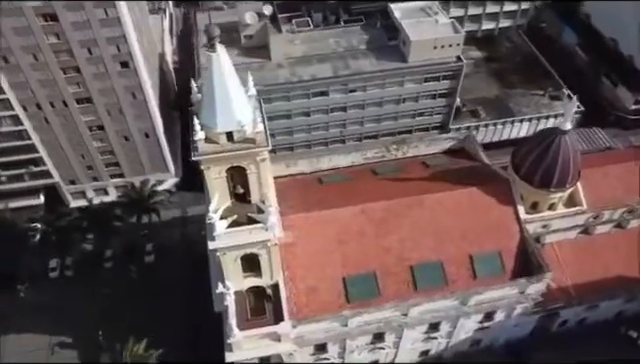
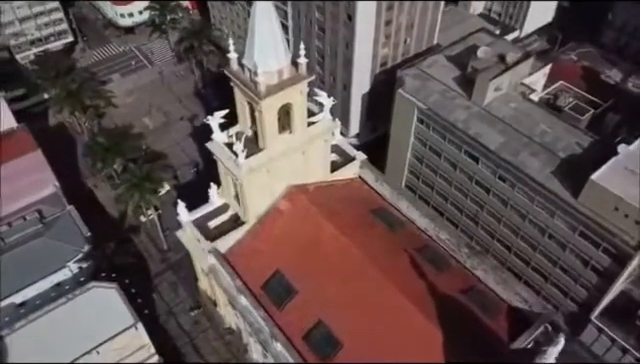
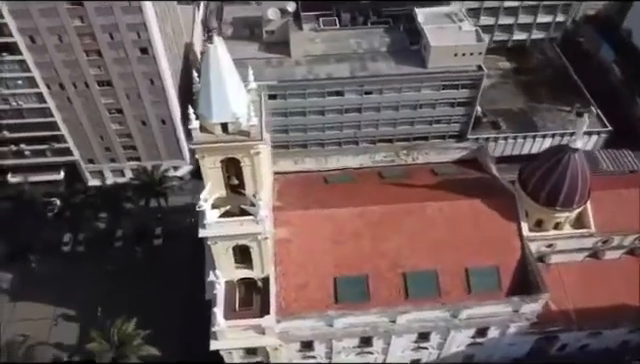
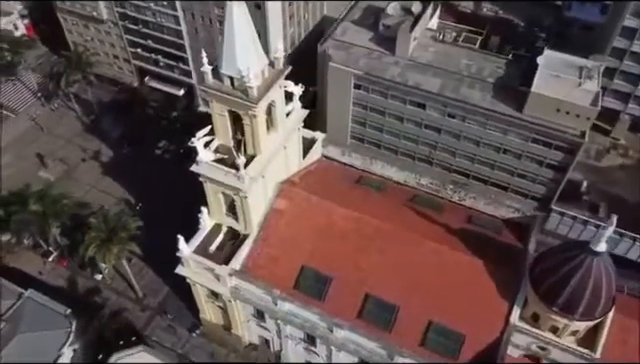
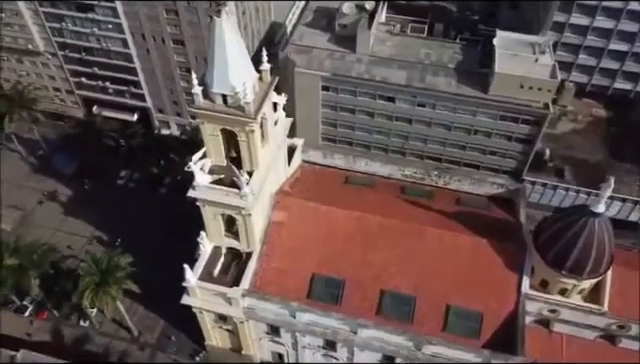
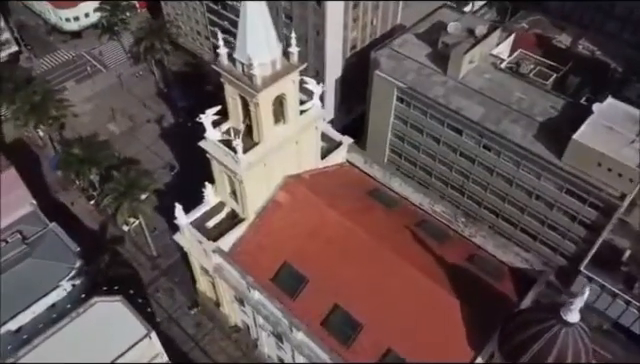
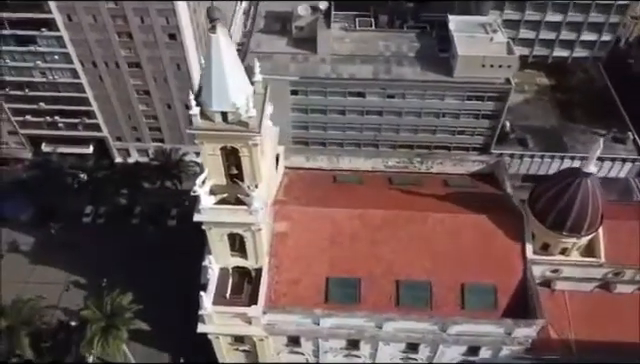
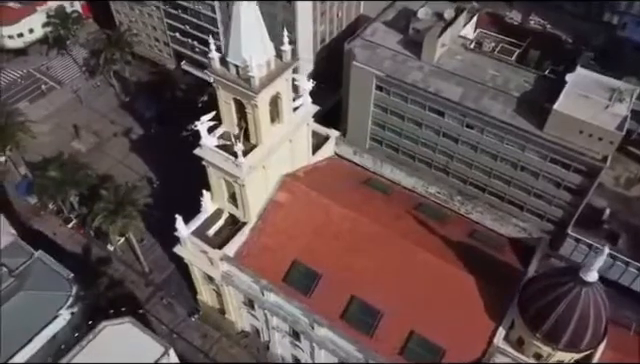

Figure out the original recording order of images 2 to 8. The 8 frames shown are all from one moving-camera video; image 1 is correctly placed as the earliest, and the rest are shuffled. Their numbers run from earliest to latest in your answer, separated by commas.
3, 7, 5, 4, 8, 6, 2
